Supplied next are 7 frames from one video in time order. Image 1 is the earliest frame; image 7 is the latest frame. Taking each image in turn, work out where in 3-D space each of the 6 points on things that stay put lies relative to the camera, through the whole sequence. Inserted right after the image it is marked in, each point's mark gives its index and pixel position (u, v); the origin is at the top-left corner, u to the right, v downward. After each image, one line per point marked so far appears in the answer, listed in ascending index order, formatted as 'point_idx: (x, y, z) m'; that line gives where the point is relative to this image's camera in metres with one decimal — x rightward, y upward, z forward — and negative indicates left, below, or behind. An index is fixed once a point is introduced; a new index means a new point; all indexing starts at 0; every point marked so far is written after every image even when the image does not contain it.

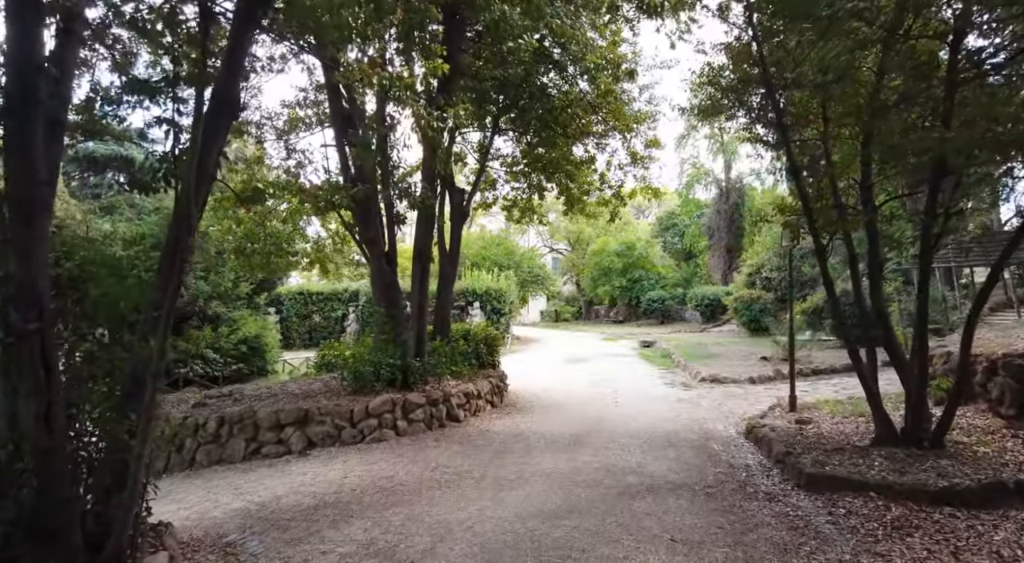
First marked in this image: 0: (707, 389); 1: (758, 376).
0: (+3.4, -1.9, +10.4) m
1: (+4.6, -1.8, +11.2) m
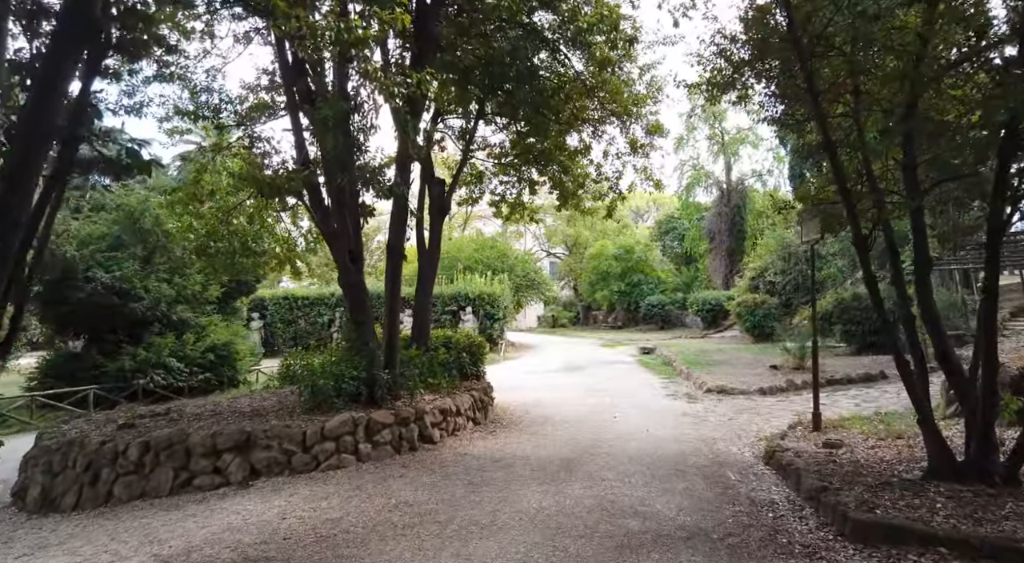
0: (+3.2, -1.9, +9.5) m
1: (+4.4, -1.8, +10.3) m
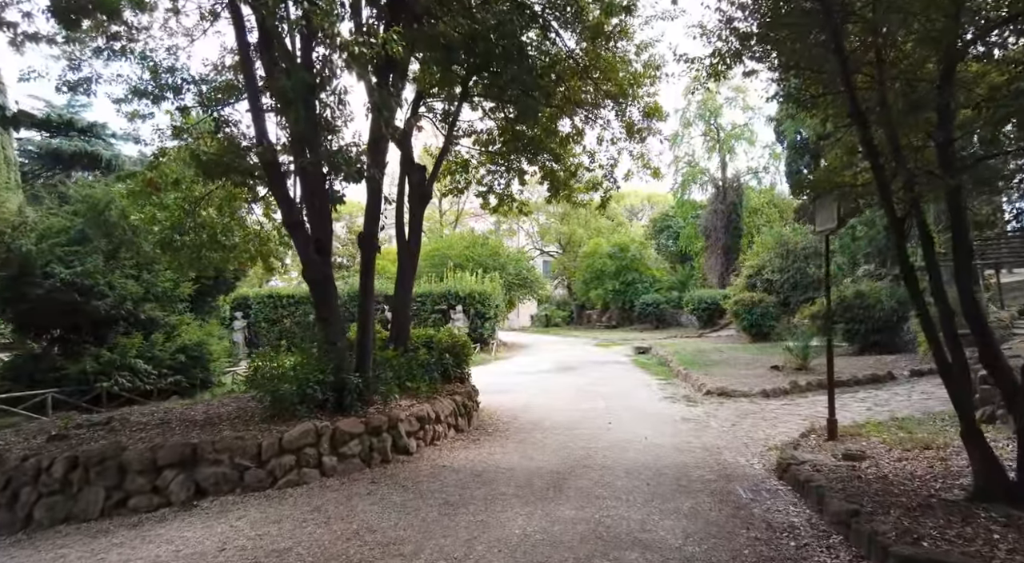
0: (+3.0, -1.8, +8.9) m
1: (+4.2, -1.7, +9.8) m
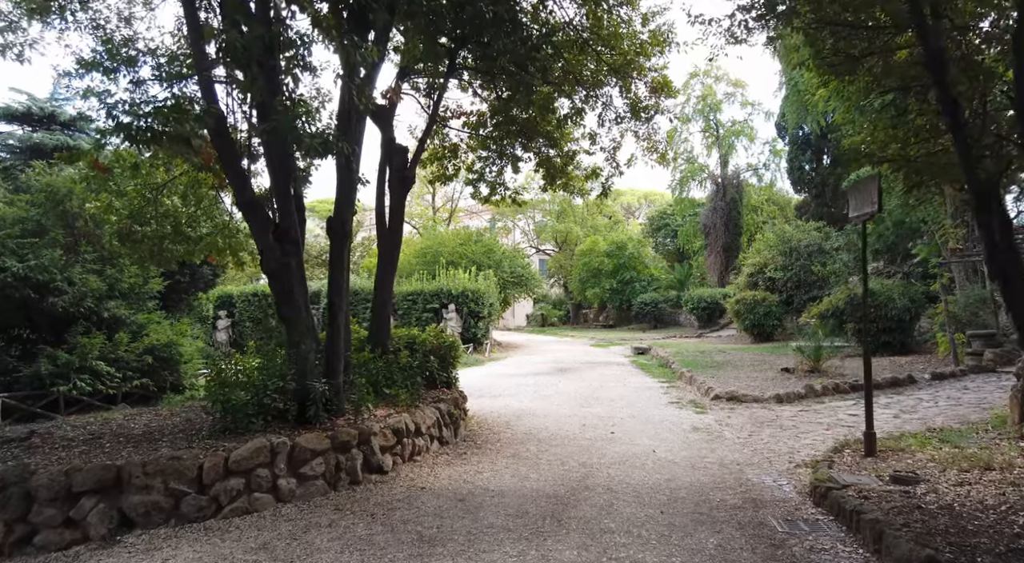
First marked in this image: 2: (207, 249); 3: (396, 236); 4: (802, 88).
0: (+2.9, -1.8, +8.2) m
1: (+4.1, -1.7, +9.1) m
2: (-4.2, +0.5, +8.3) m
3: (-1.3, +0.5, +6.7) m
4: (+7.9, +5.3, +16.6) m
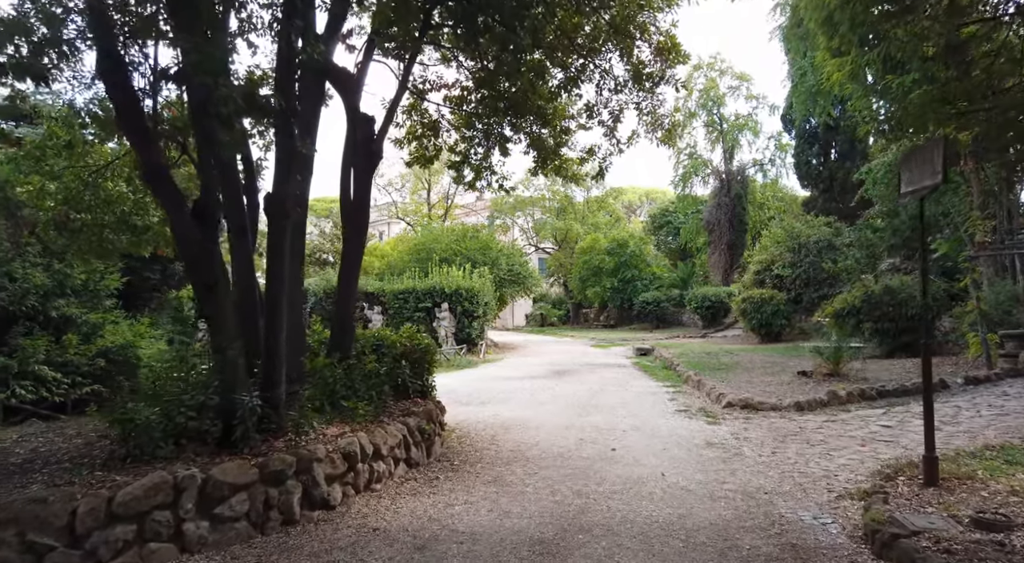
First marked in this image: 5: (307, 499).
0: (+2.8, -1.7, +7.3) m
1: (+4.0, -1.6, +8.1) m
2: (-4.3, +0.5, +7.4) m
3: (-1.4, +0.6, +5.8) m
4: (+7.8, +5.3, +15.6) m
5: (-1.3, -1.3, +3.8) m
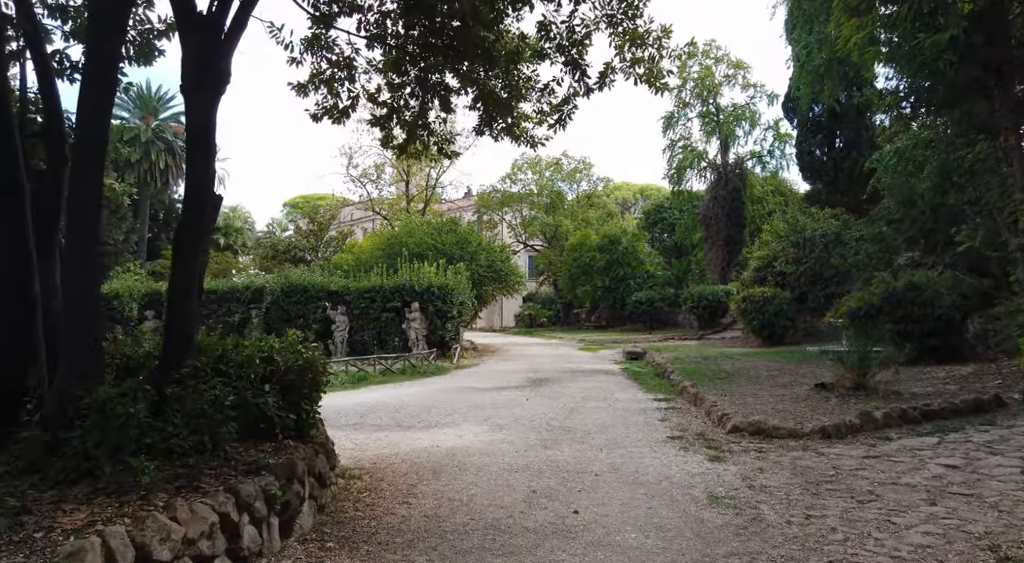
0: (+2.2, -1.6, +5.5) m
1: (+3.4, -1.5, +6.3) m
2: (-4.9, +0.6, +5.6) m
3: (-2.0, +0.7, +3.9) m
4: (+7.1, +5.4, +13.9) m
5: (-1.8, -1.3, +2.0) m
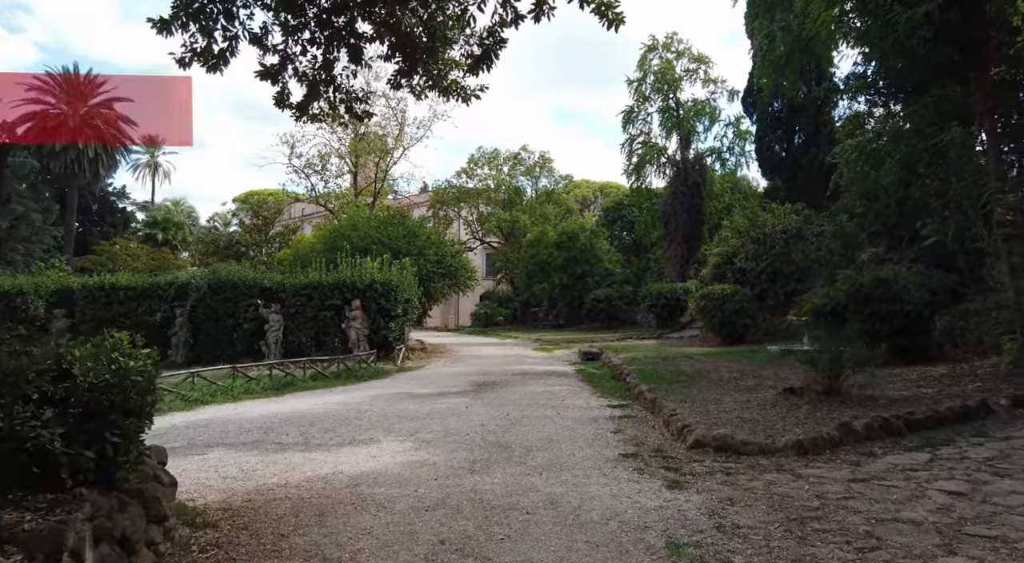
0: (+1.6, -1.5, +4.5) m
1: (+2.7, -1.4, +5.5) m
2: (-5.5, +0.7, +4.2) m
3: (-2.5, +0.8, +2.7) m
4: (+6.0, +5.5, +13.2) m
5: (-2.2, -1.2, +0.8) m
